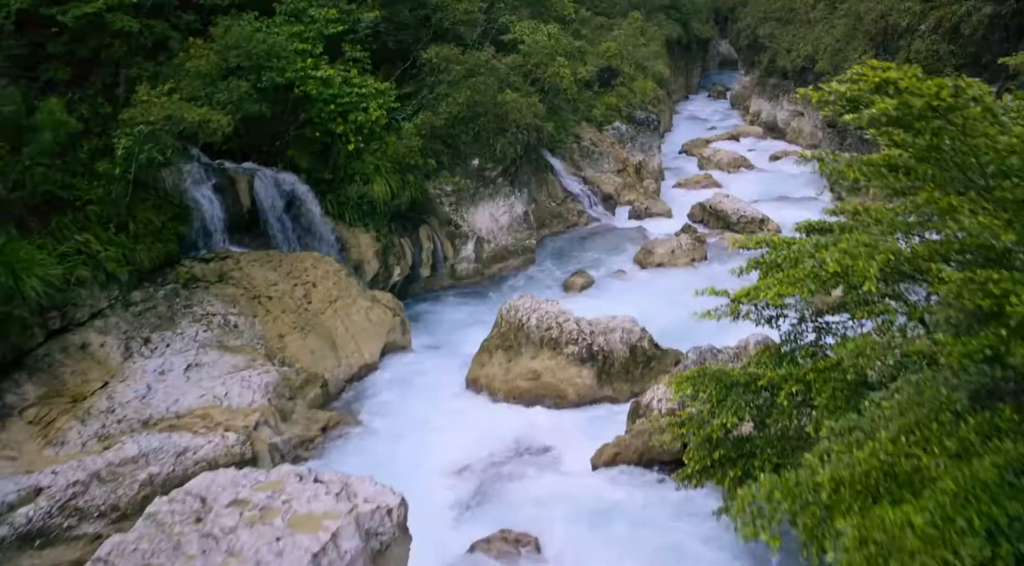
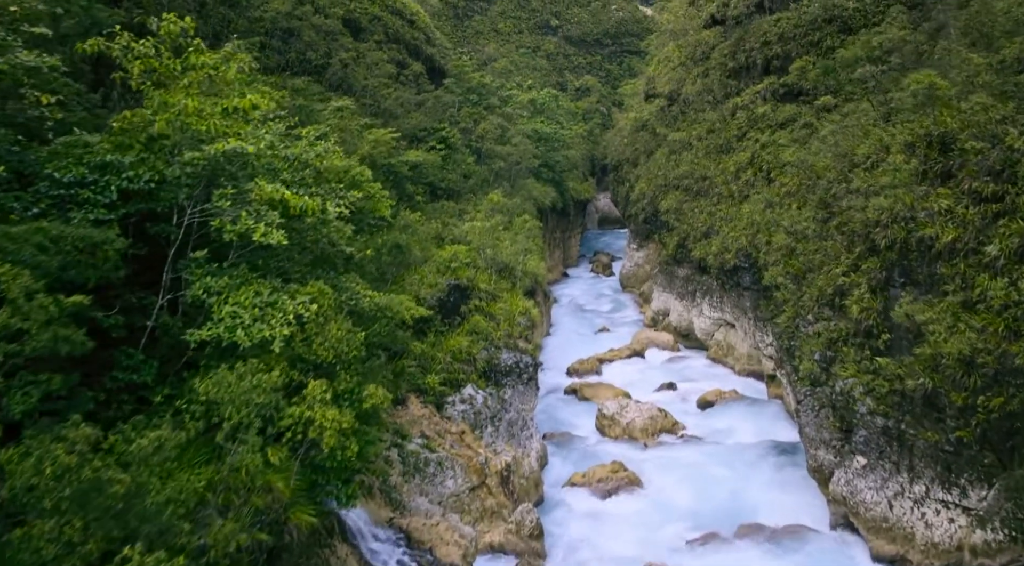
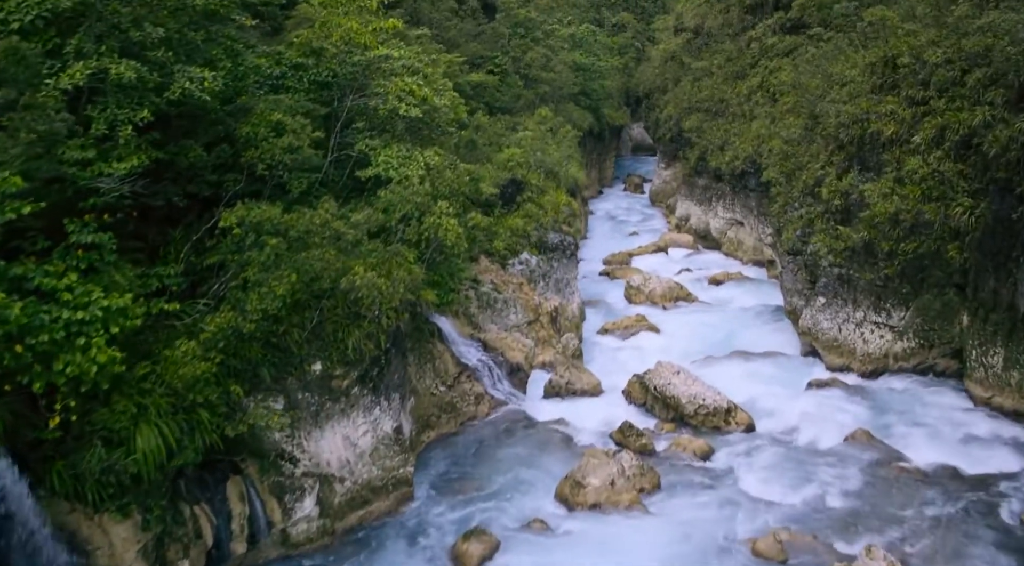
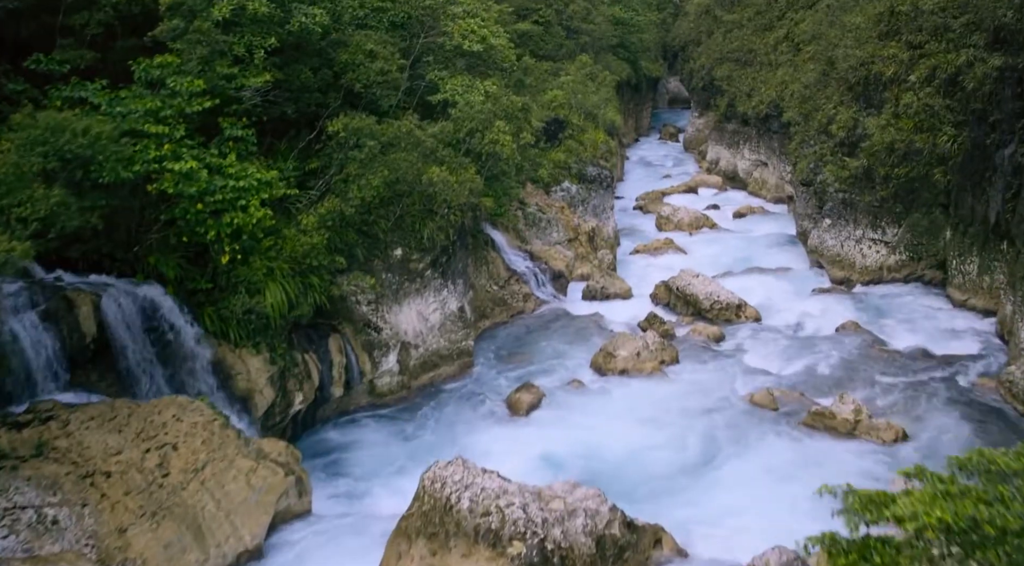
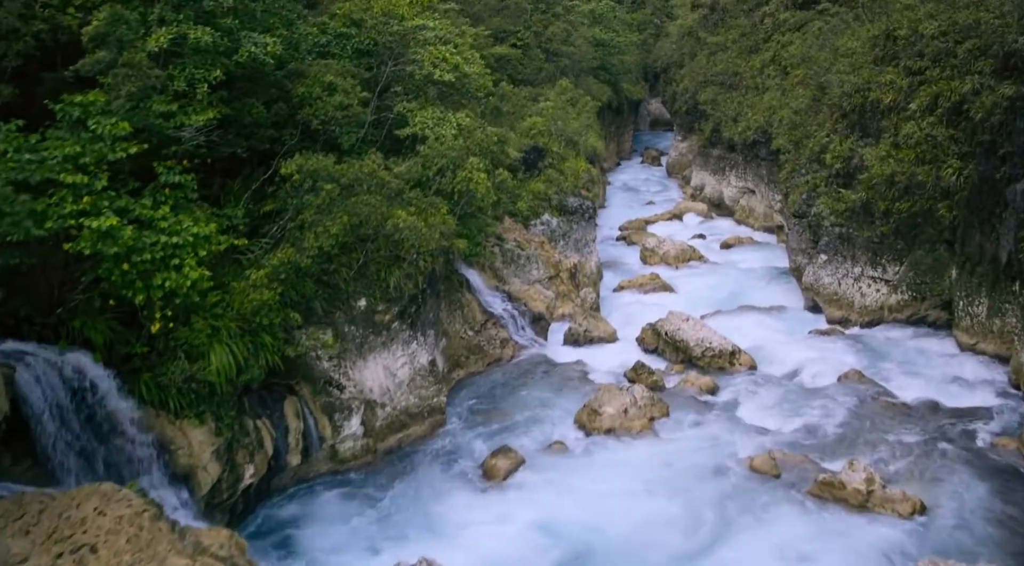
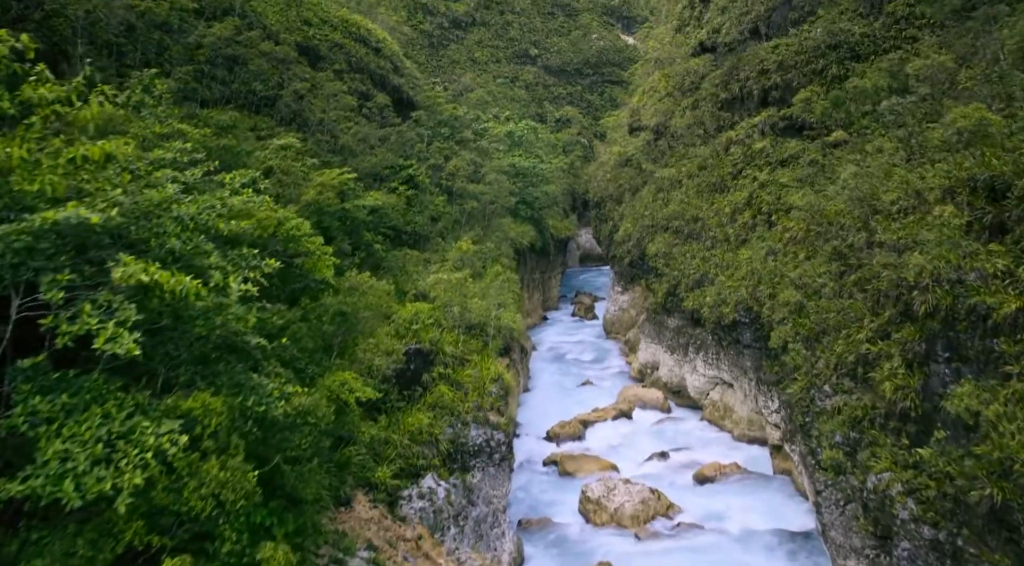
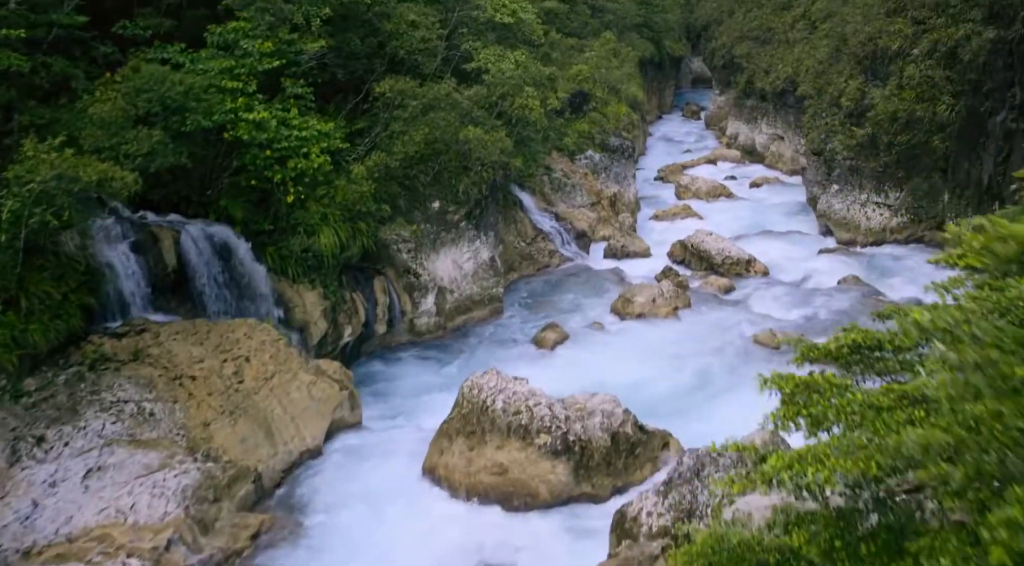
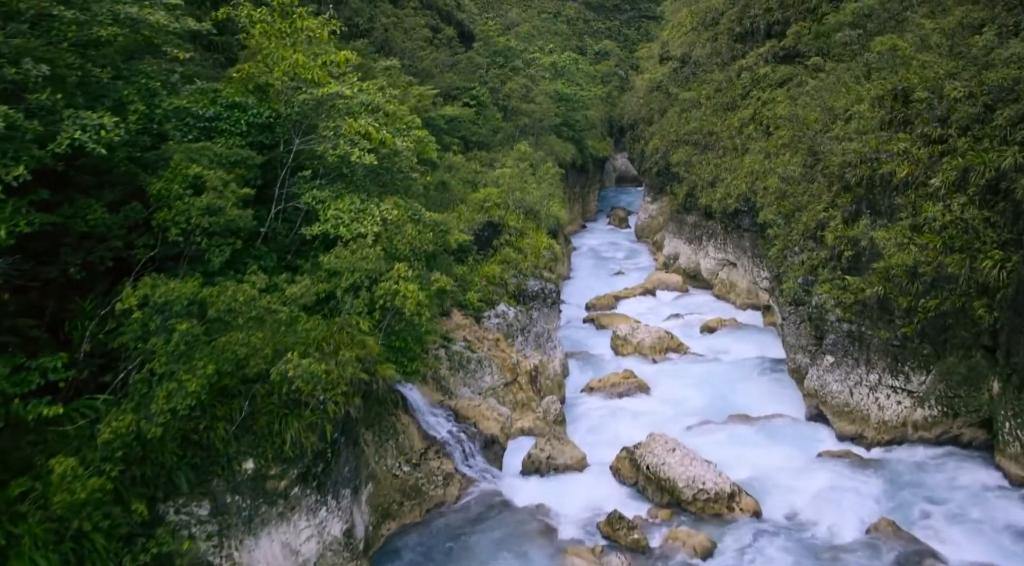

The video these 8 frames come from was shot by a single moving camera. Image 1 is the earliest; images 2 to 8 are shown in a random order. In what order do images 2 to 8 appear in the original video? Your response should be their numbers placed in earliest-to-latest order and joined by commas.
7, 4, 5, 3, 8, 2, 6
